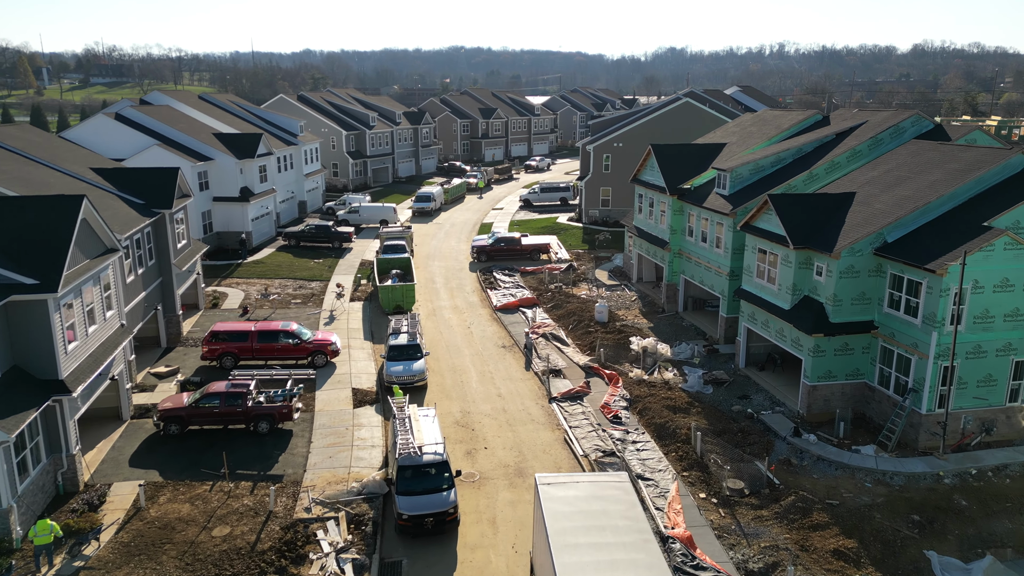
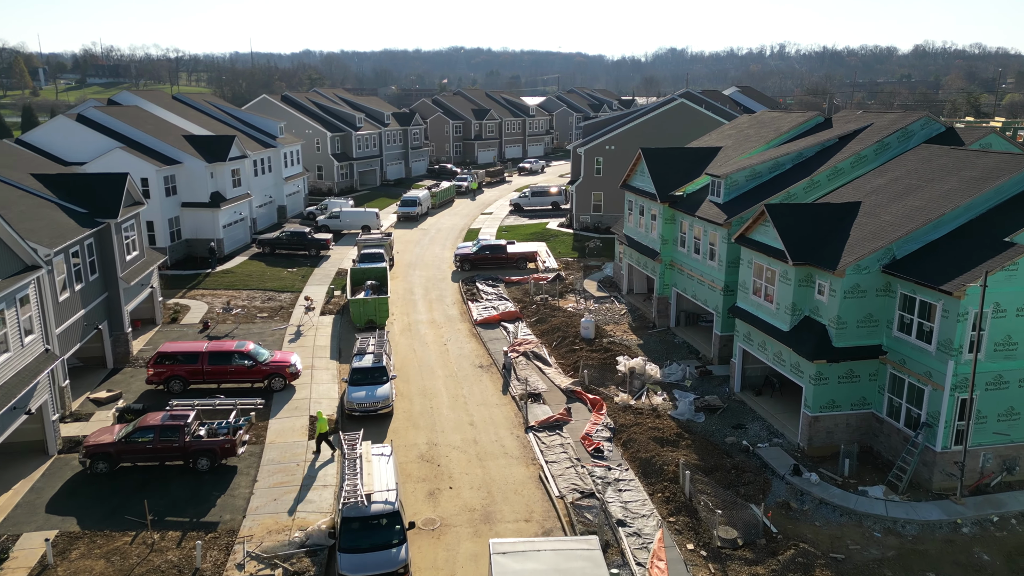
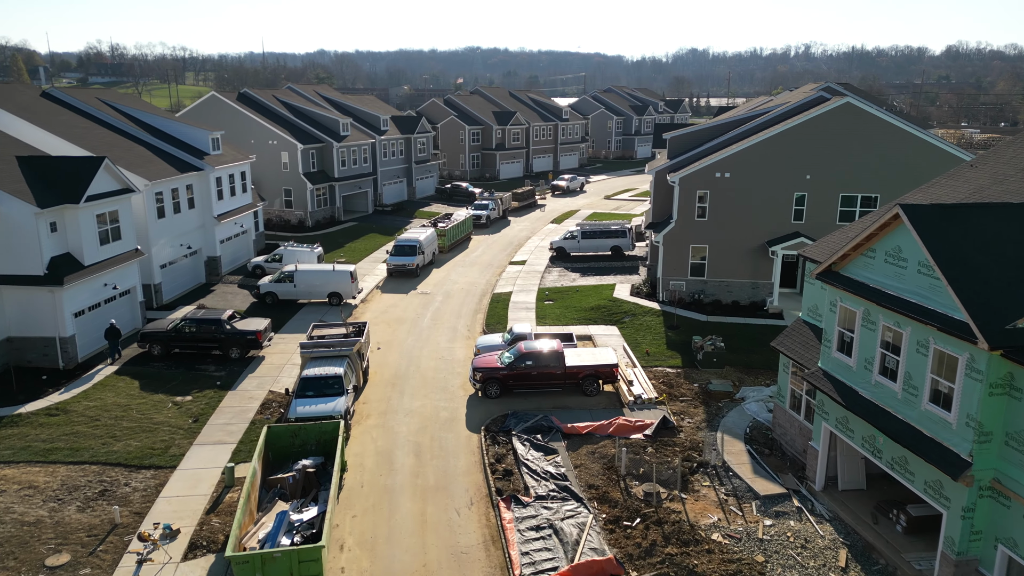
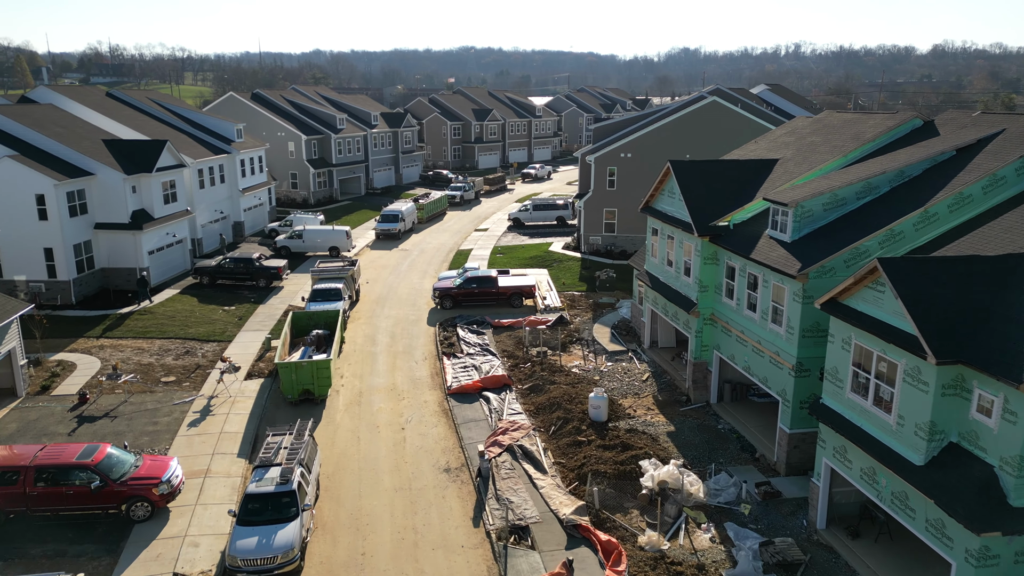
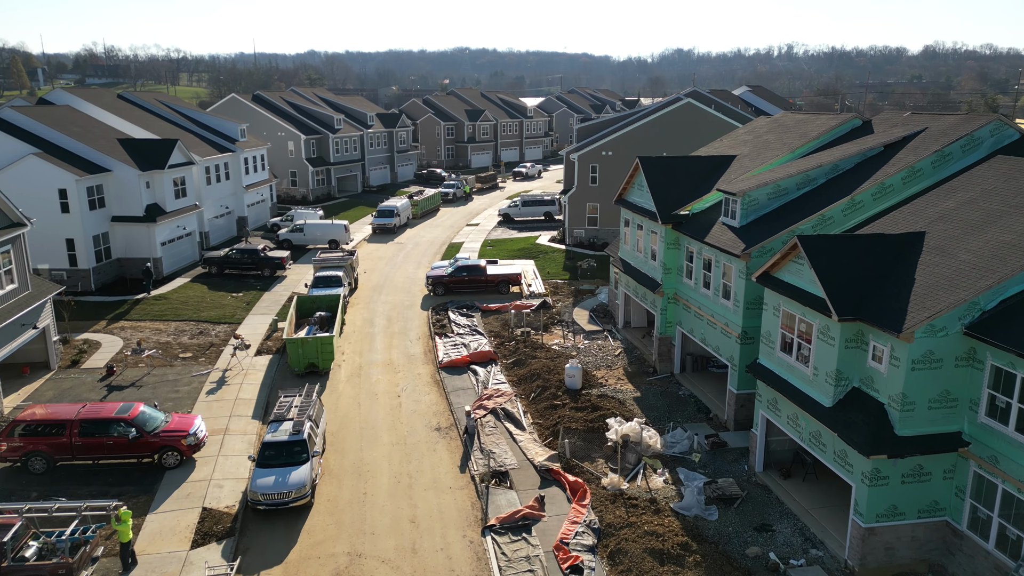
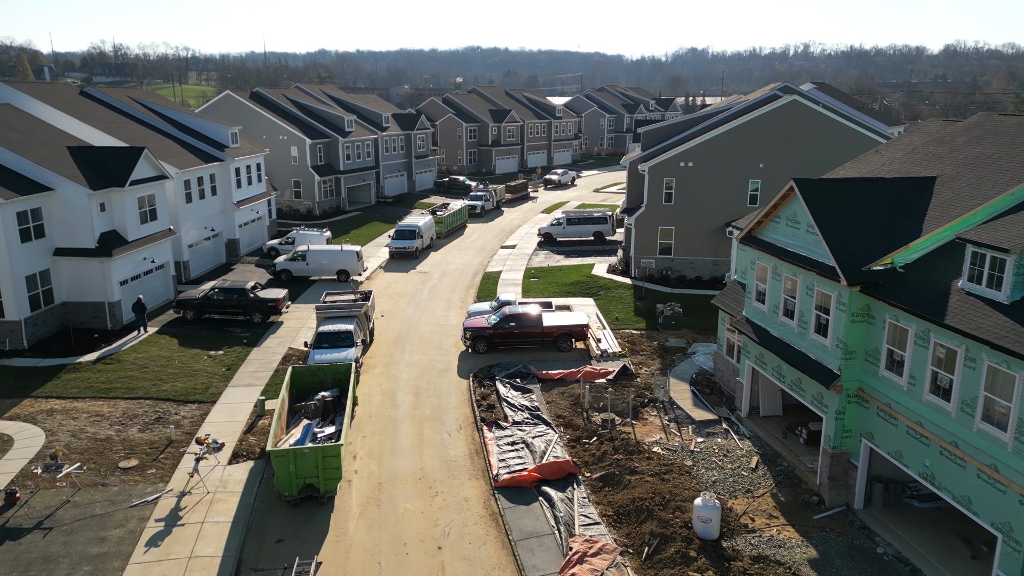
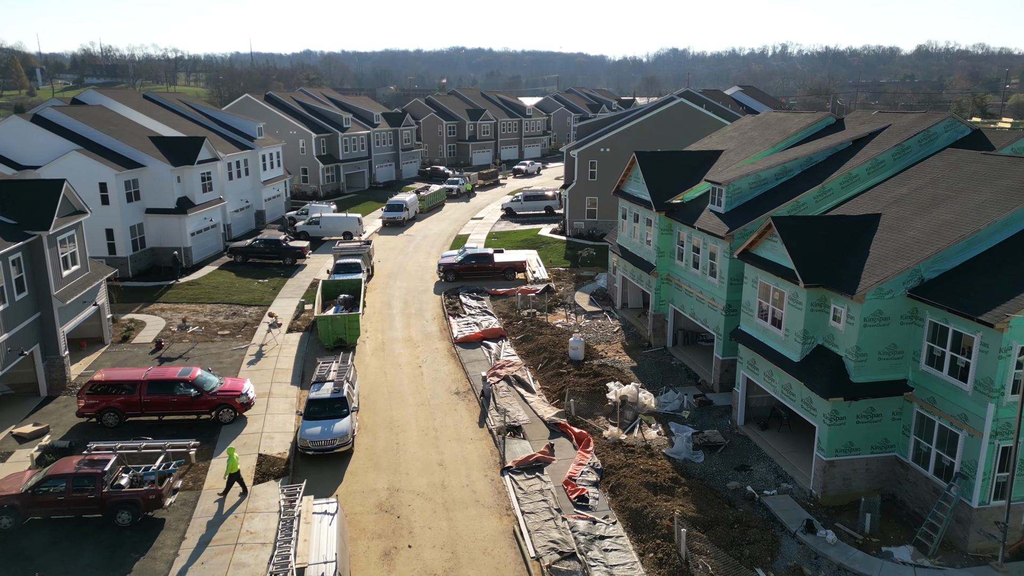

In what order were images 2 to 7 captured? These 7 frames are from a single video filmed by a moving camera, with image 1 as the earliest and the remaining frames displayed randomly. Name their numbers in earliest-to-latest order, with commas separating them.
2, 7, 5, 4, 6, 3
